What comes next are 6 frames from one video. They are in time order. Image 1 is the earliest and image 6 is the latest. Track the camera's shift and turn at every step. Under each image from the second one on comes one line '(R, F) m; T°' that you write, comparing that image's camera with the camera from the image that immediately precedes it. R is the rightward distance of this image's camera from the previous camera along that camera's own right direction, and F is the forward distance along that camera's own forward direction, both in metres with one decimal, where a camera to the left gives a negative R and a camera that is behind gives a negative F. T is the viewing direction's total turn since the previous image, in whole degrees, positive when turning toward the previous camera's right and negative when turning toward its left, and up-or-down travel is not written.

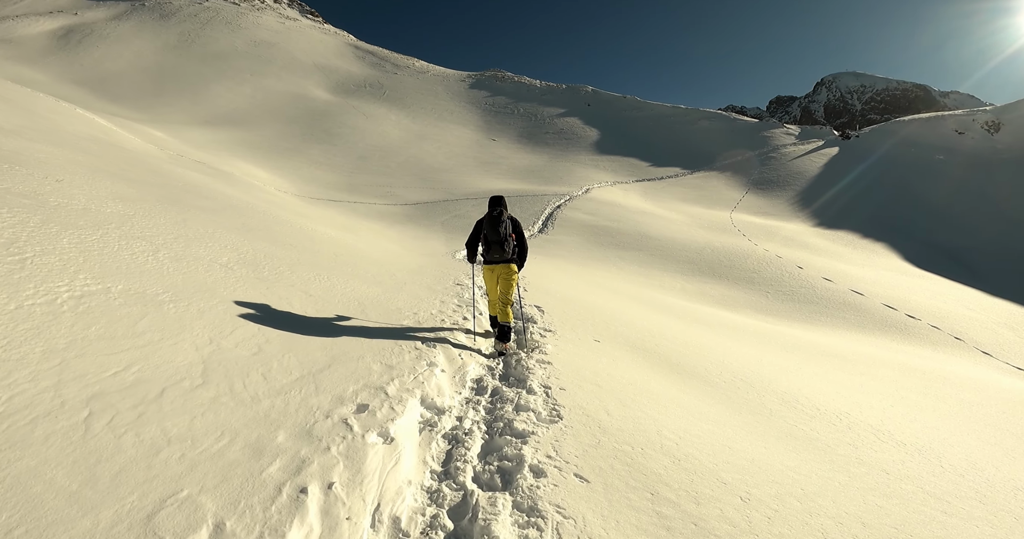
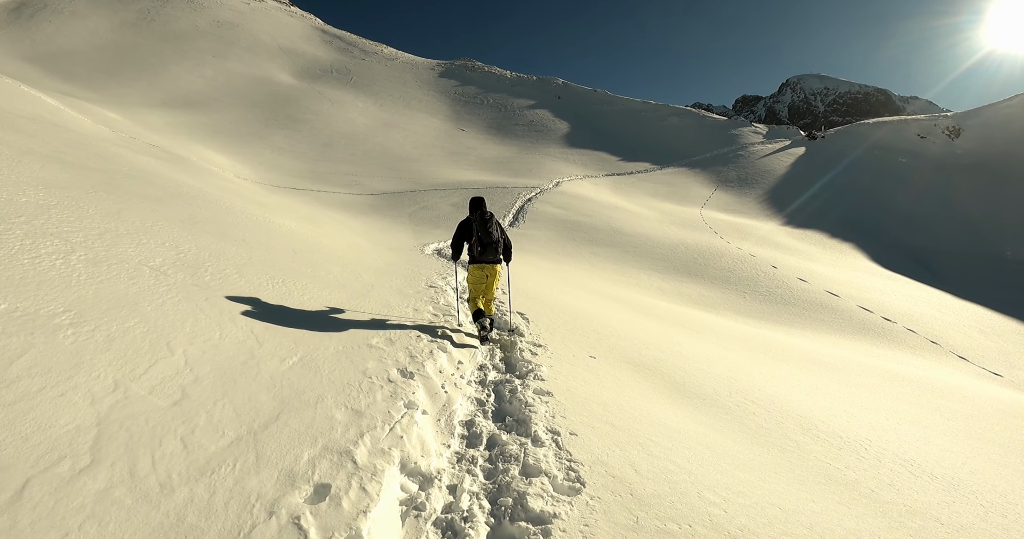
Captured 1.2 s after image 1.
(-0.3, +0.9) m; +4°
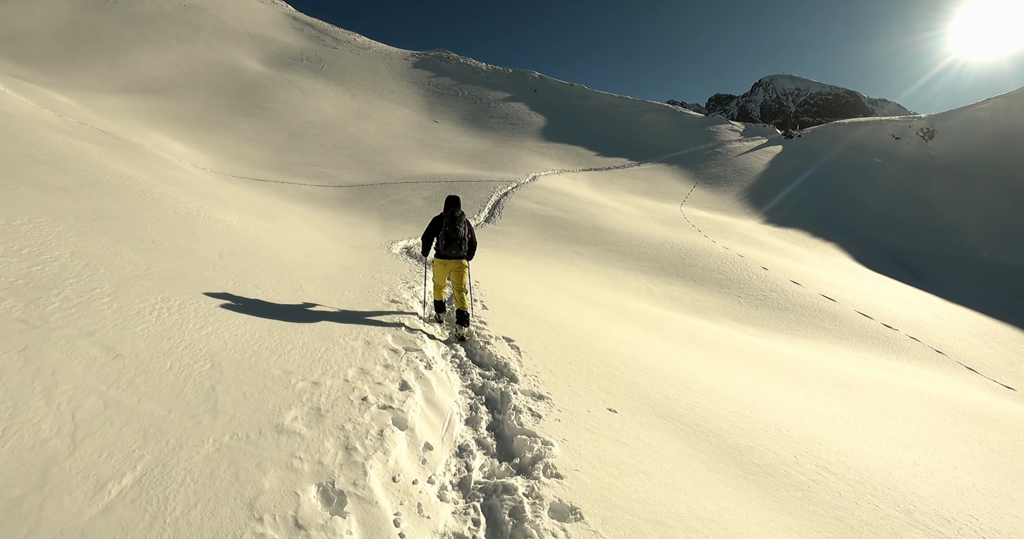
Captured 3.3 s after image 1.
(-0.2, +1.7) m; +3°
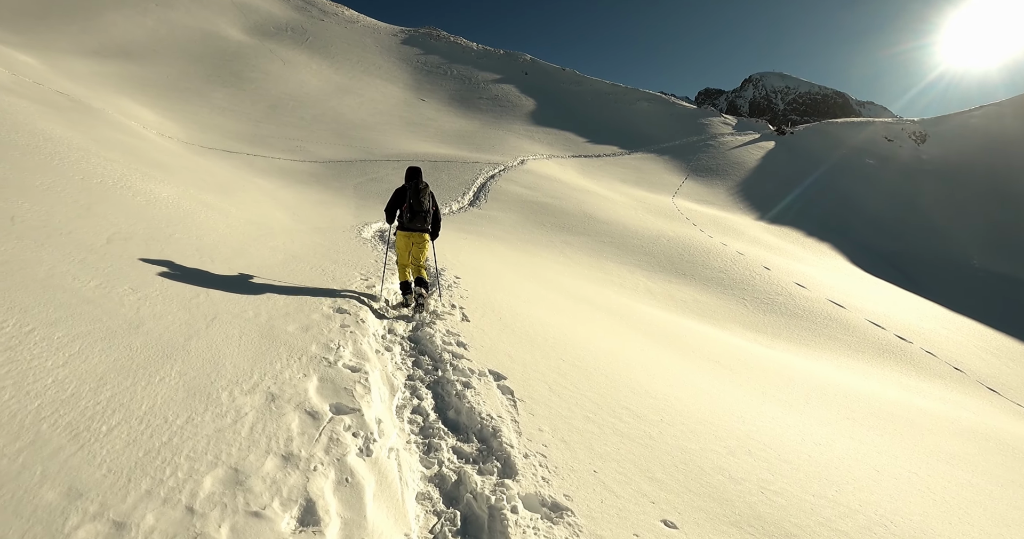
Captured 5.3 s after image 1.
(-0.1, +1.8) m; +2°
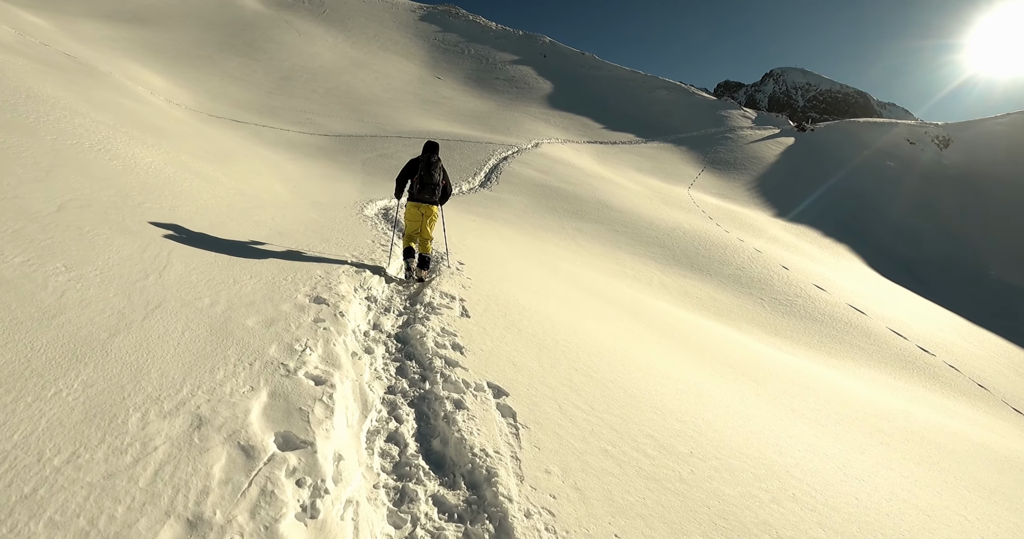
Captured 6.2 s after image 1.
(0.0, +0.7) m; -1°
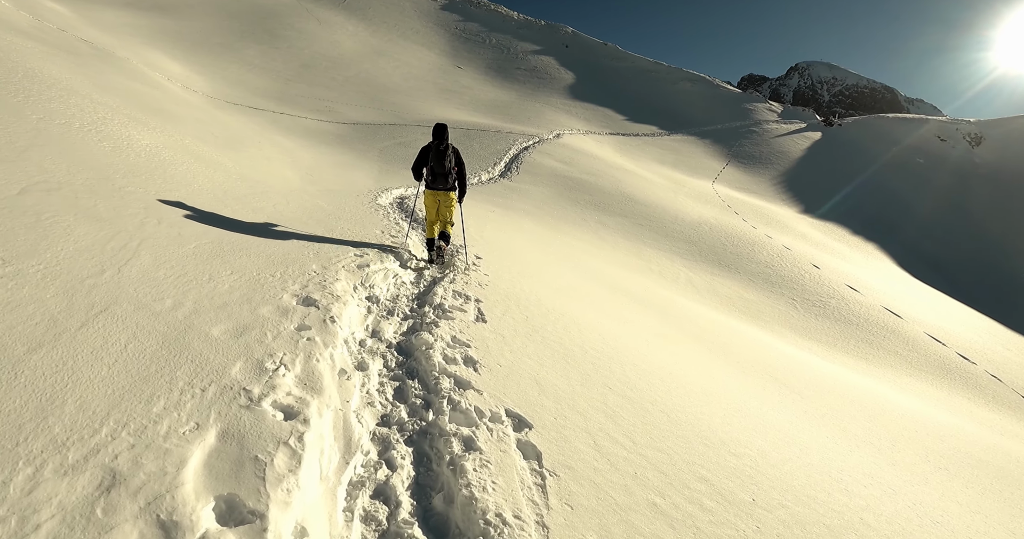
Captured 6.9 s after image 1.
(-0.1, +0.7) m; -2°
